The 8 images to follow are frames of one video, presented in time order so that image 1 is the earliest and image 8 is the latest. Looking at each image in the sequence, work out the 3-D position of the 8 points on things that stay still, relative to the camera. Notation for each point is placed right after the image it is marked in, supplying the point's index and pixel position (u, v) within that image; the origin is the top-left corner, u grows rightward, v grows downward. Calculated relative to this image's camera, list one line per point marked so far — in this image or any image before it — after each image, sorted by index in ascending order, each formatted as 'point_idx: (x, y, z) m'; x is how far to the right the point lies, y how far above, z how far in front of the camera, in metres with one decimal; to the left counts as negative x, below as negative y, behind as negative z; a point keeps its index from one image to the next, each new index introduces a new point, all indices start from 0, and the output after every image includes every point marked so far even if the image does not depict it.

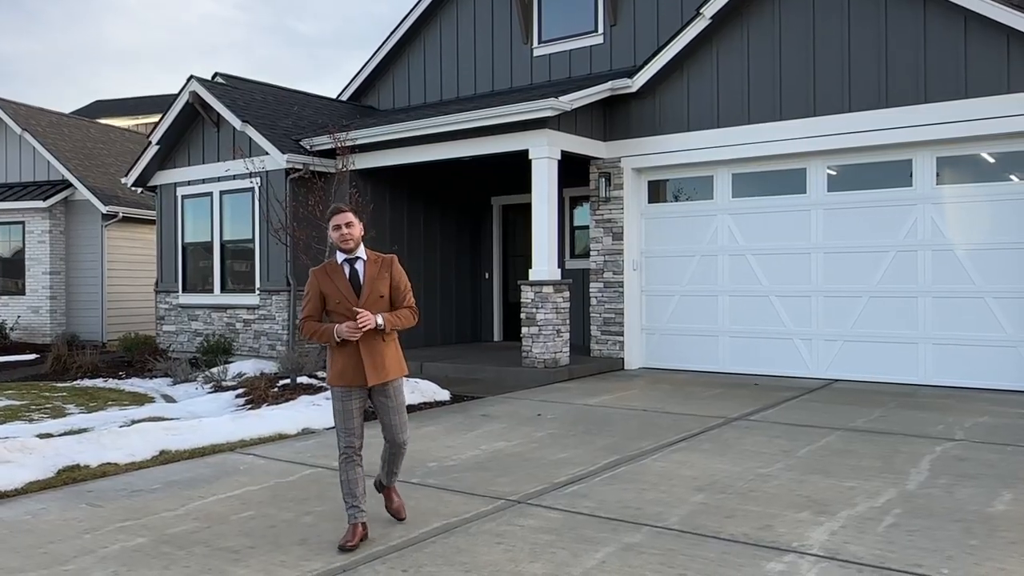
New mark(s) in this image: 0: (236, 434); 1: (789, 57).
0: (-2.0, -1.1, +6.3) m
1: (+3.0, +2.5, +9.3) m
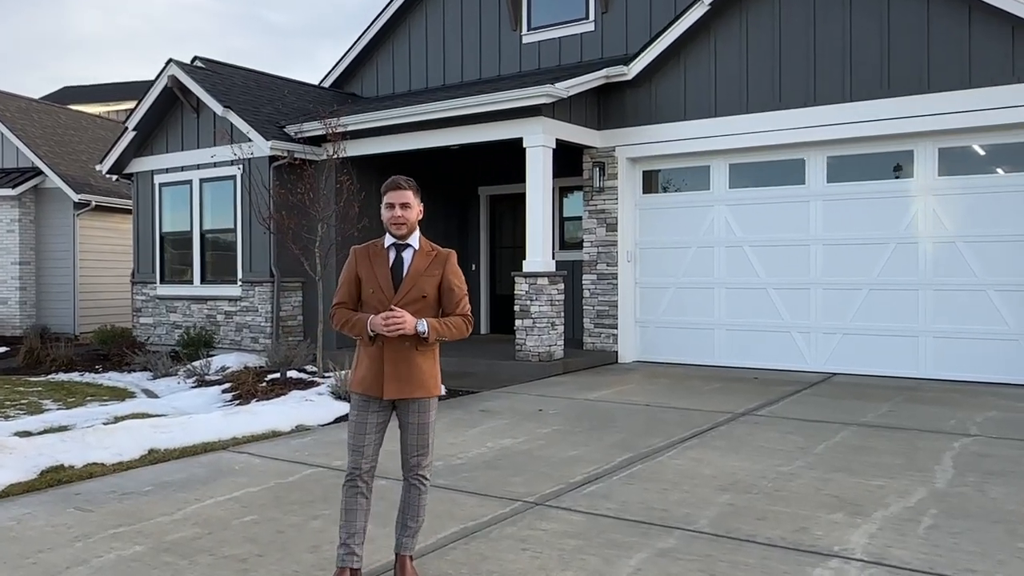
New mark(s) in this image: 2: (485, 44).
0: (-2.0, -1.0, +6.0) m
1: (+2.9, +2.6, +9.2) m
2: (-0.4, +3.6, +12.7) m
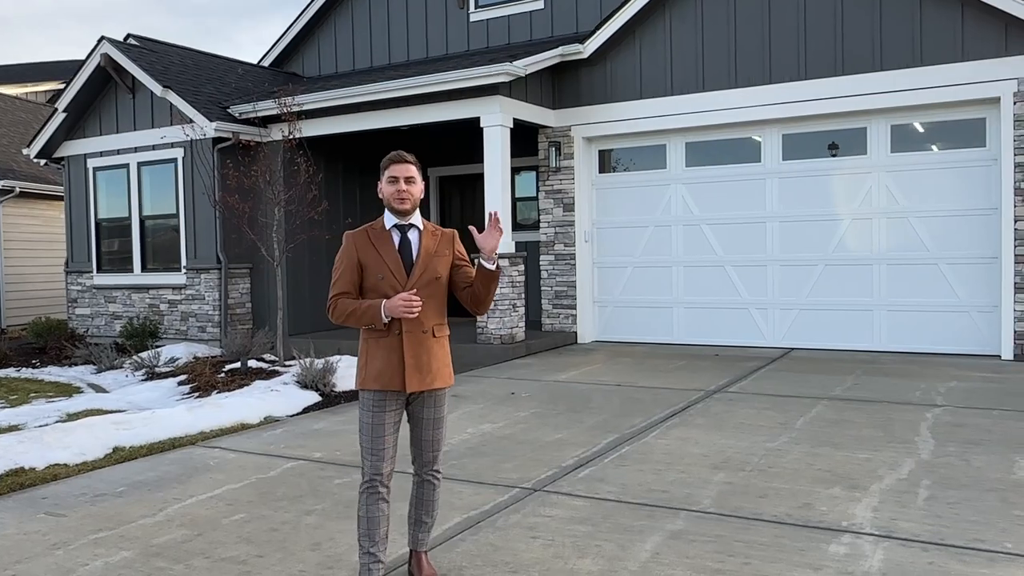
0: (-2.1, -0.9, +5.8) m
1: (+2.5, +2.8, +9.2) m
2: (-1.2, +3.8, +12.4) m
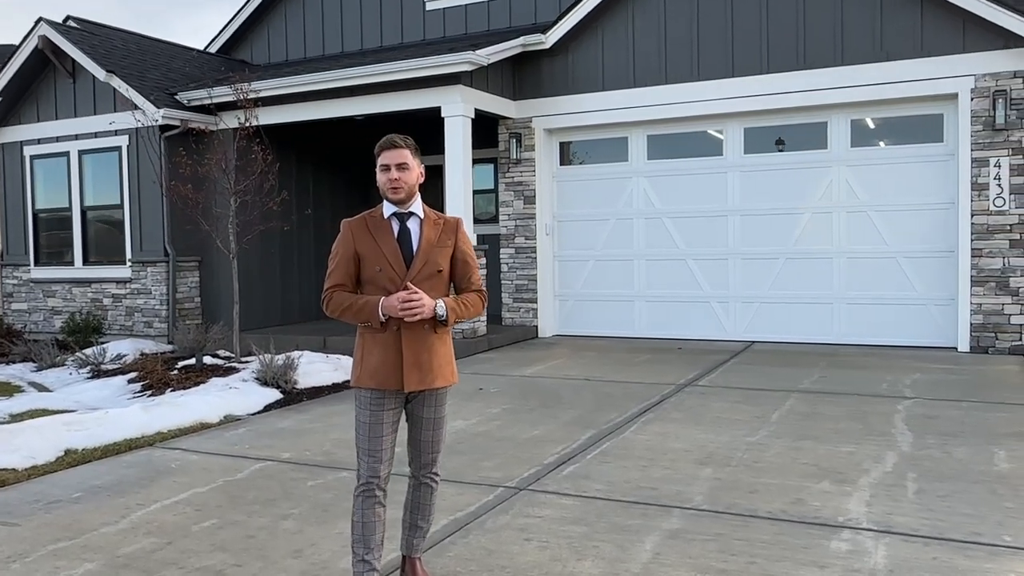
0: (-2.3, -0.9, +5.5) m
1: (+2.1, +2.9, +9.2) m
2: (-1.8, +3.9, +12.1) m
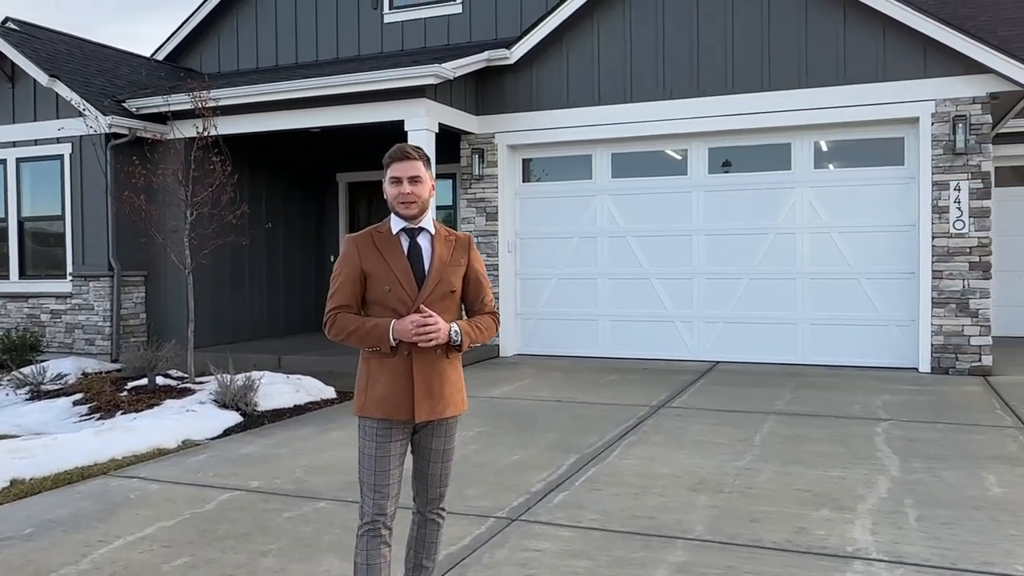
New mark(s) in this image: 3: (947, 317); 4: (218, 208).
0: (-2.4, -1.0, +5.1) m
1: (+1.7, +2.7, +9.2) m
2: (-2.3, +3.7, +11.9) m
3: (+4.1, -0.3, +8.2) m
4: (-3.4, +0.9, +10.0) m
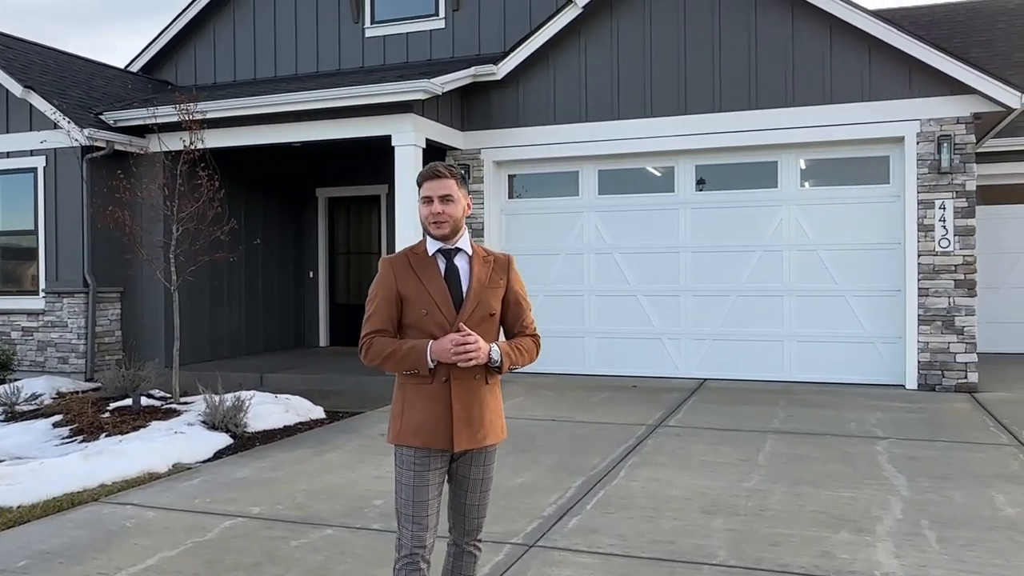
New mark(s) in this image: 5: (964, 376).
0: (-2.4, -1.1, +4.9) m
1: (+1.6, +2.5, +9.2) m
2: (-2.6, +3.4, +11.8) m
3: (+4.0, -0.4, +8.2) m
4: (-3.6, +0.7, +9.8) m
5: (+4.3, -0.8, +8.2) m
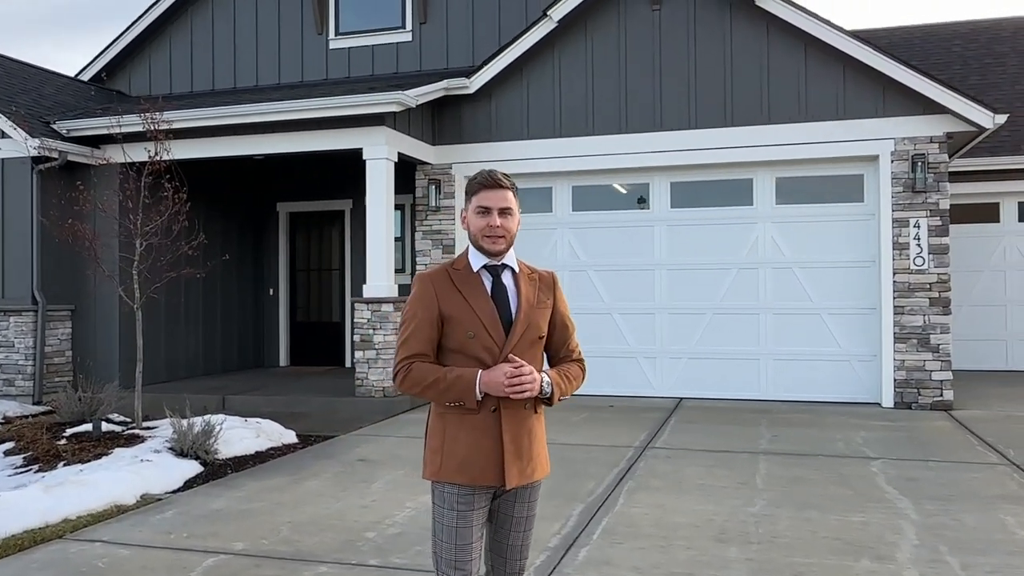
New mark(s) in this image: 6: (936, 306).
0: (-2.4, -1.2, +4.5) m
1: (+1.3, +2.3, +9.1) m
2: (-3.0, +3.2, +11.5) m
3: (+3.8, -0.6, +8.3) m
4: (-3.9, +0.5, +9.4) m
5: (+4.1, -1.0, +8.2) m
6: (+4.0, -0.2, +8.2) m
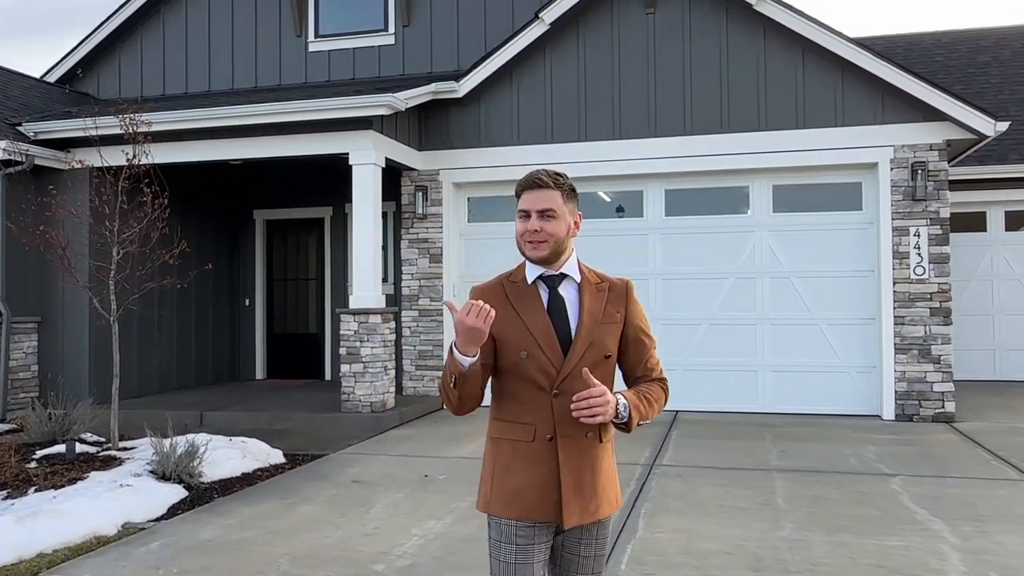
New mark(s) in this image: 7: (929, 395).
0: (-2.3, -1.2, +4.1) m
1: (+1.2, +2.2, +8.9) m
2: (-3.2, +3.1, +11.1) m
3: (+3.7, -0.7, +8.1) m
4: (-4.0, +0.4, +8.9) m
5: (+4.0, -1.1, +8.1) m
6: (+4.0, -0.3, +8.0) m
7: (+3.9, -1.0, +8.1) m
